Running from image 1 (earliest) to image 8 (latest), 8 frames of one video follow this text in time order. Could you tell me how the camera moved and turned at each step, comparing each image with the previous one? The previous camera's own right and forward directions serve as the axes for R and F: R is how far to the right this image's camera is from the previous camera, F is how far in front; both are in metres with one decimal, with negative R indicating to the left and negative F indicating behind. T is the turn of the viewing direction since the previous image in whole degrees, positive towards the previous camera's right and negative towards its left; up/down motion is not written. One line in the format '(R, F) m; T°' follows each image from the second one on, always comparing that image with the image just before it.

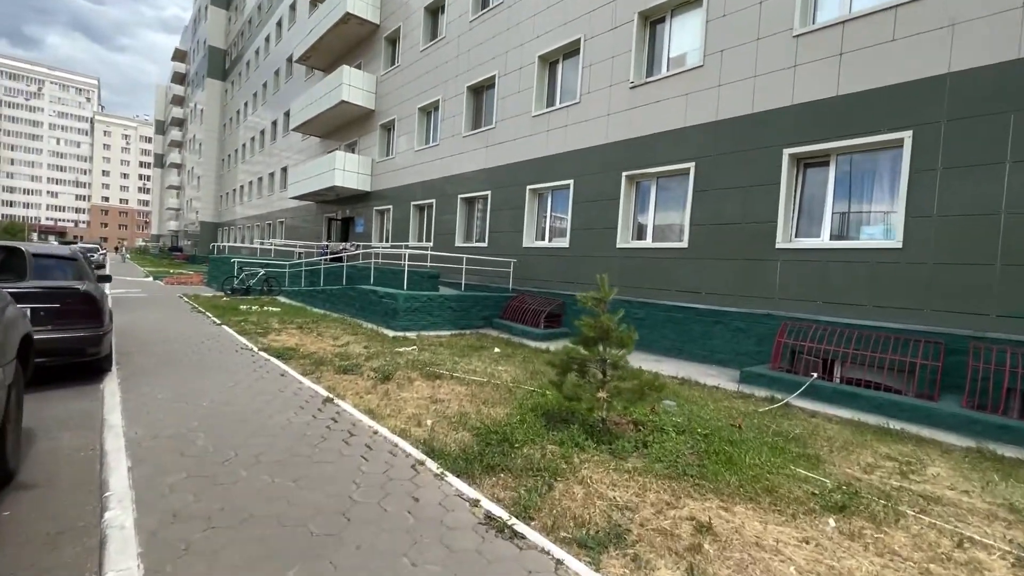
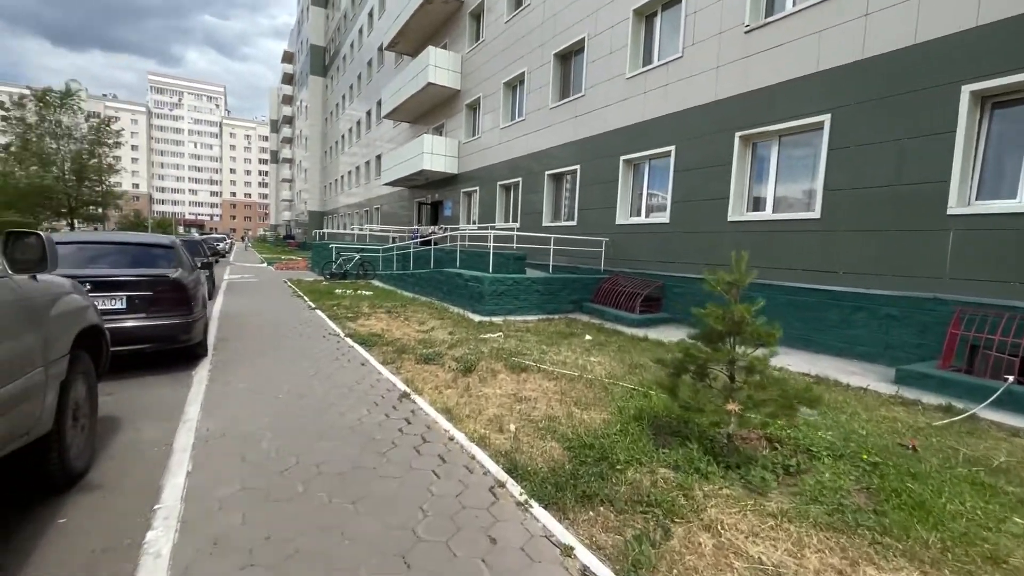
(-0.1, +0.7) m; -11°
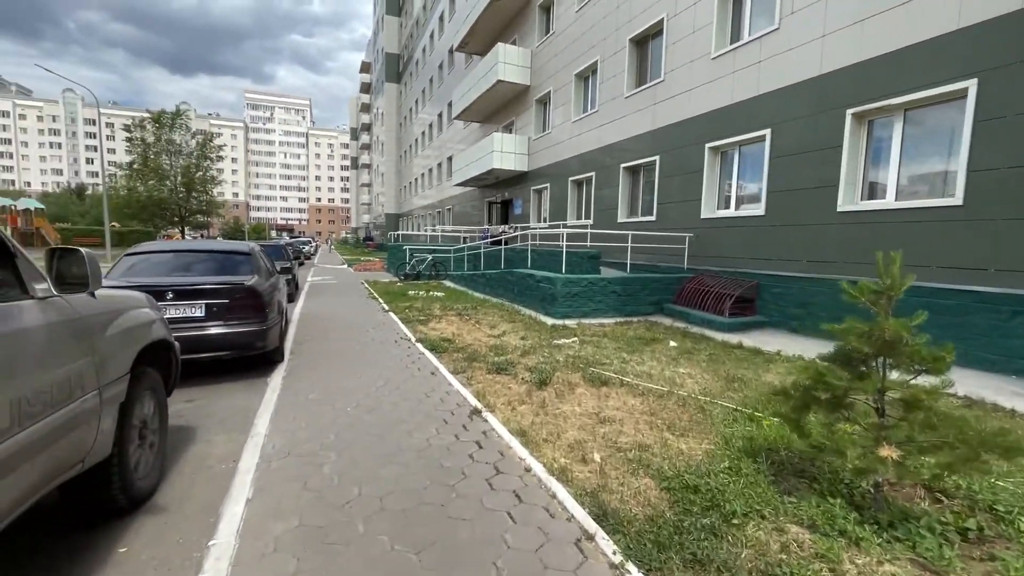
(-0.1, +0.4) m; -8°
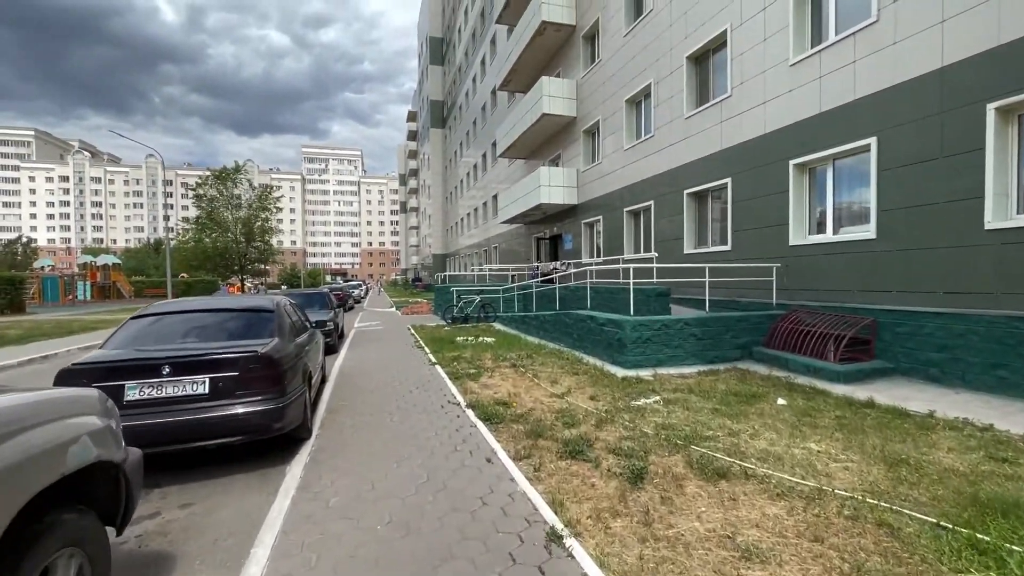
(-0.2, +1.1) m; -6°
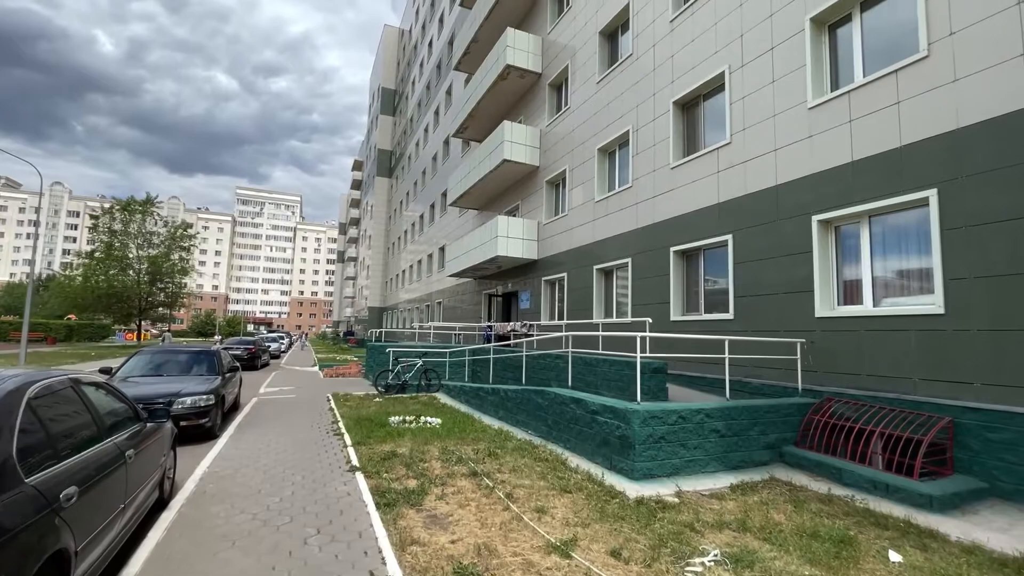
(-0.3, +2.3) m; +7°
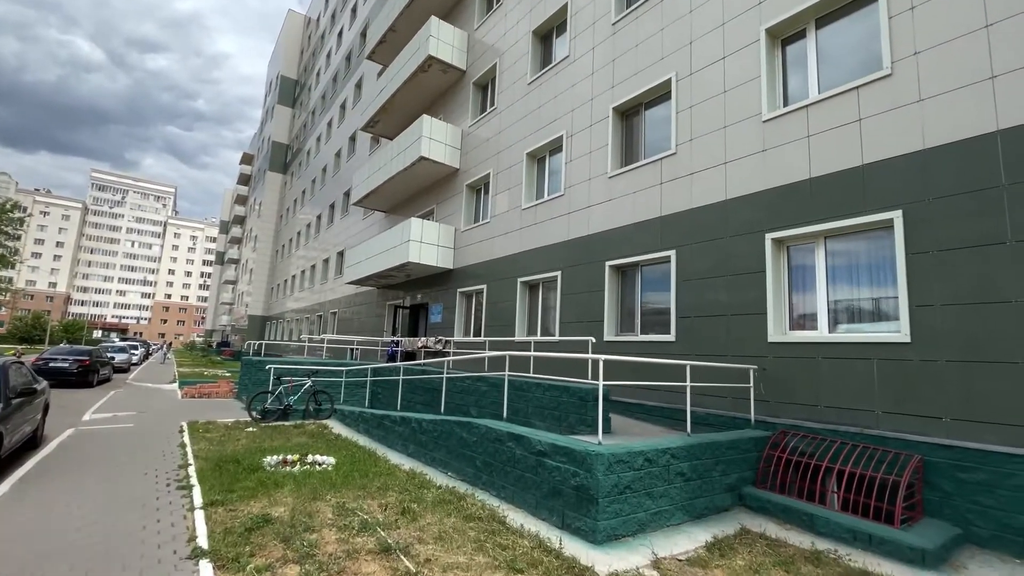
(-0.3, +1.4) m; +12°
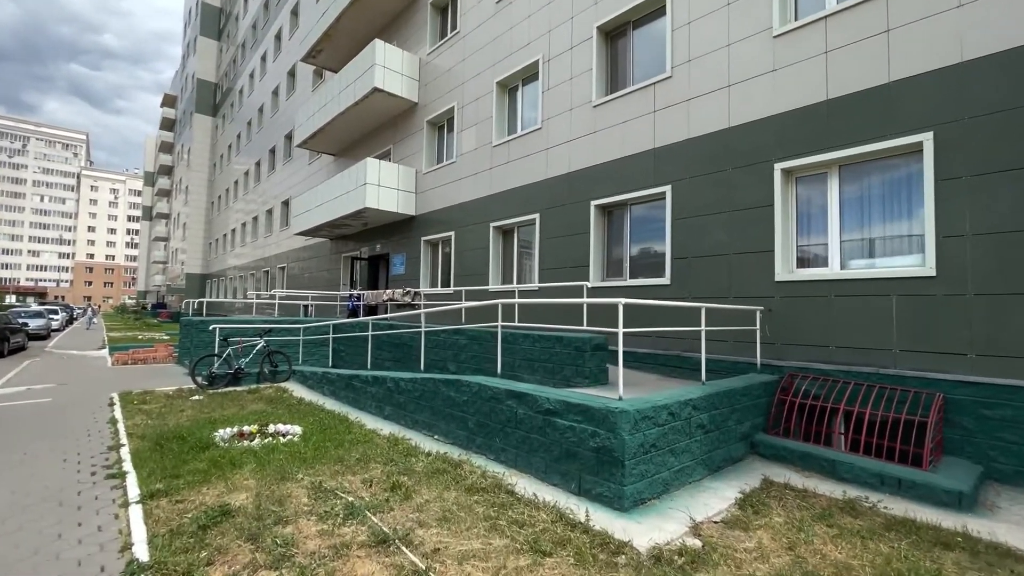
(-0.4, +0.8) m; +5°
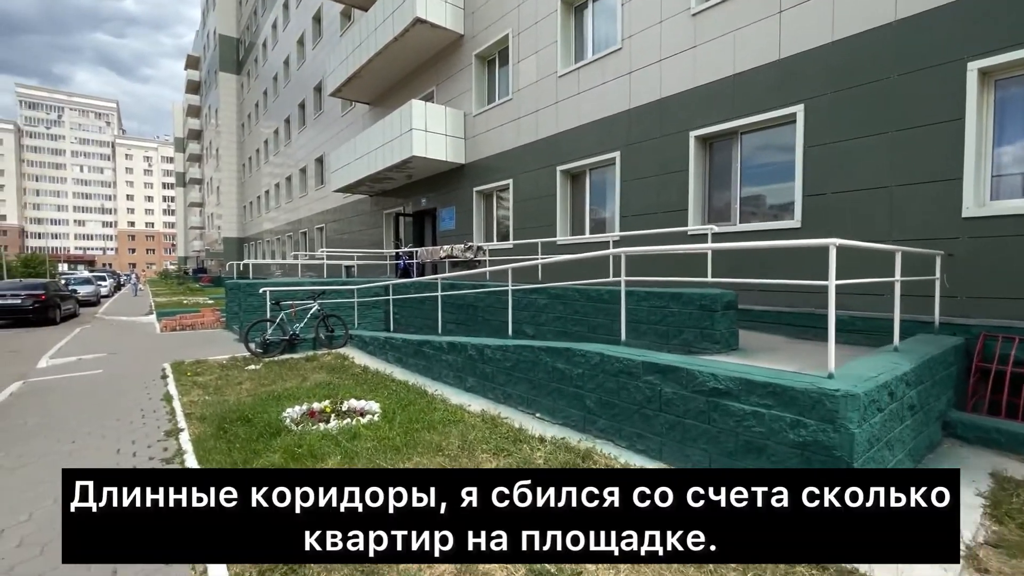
(-0.9, +1.1) m; -3°
